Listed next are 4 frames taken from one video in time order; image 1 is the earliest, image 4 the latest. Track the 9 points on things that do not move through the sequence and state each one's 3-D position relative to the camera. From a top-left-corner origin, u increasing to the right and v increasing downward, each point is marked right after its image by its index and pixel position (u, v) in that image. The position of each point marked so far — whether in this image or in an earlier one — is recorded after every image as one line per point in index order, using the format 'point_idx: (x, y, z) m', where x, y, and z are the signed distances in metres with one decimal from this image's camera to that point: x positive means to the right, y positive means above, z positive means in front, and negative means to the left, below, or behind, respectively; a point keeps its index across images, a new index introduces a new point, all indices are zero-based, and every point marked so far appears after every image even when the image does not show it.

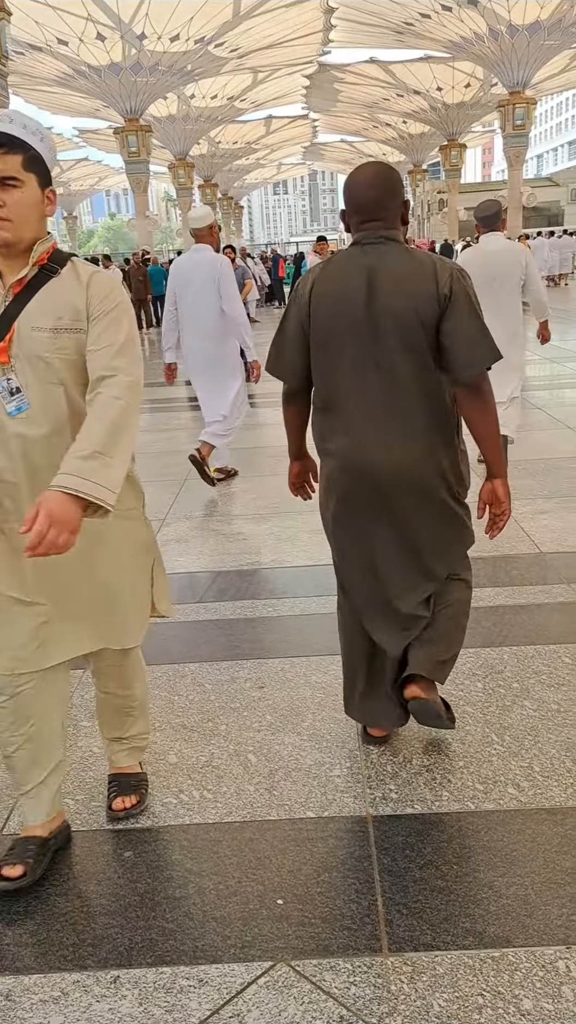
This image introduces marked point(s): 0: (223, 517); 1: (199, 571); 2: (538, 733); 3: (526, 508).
0: (-0.4, 0.0, +5.4) m
1: (-0.5, -0.3, +4.5) m
2: (+0.8, -0.7, +2.8) m
3: (+1.5, 0.0, +5.1) m
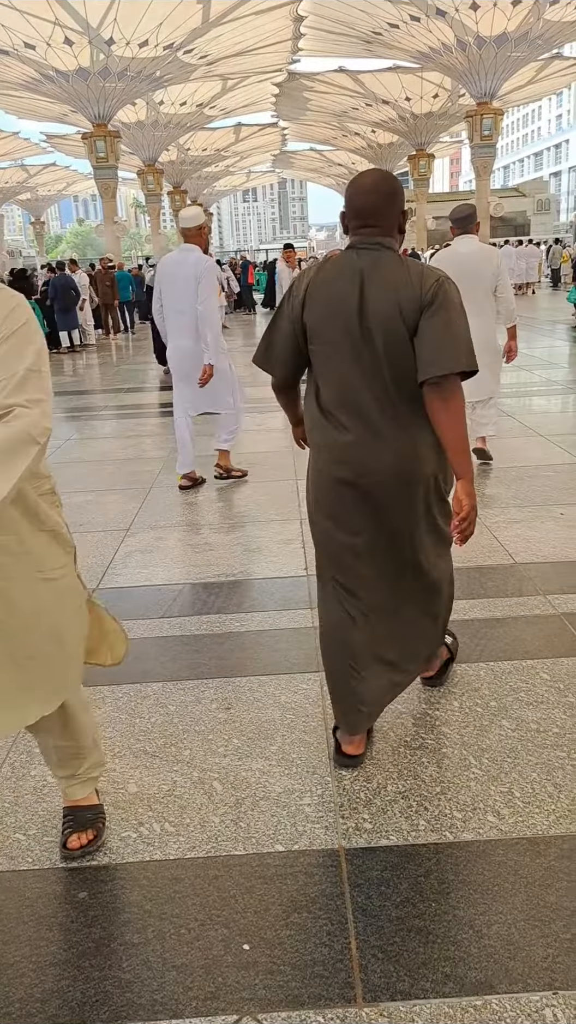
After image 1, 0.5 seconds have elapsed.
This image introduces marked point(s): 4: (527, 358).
0: (-0.6, -0.1, +5.2) m
1: (-0.6, -0.4, +4.3) m
2: (+0.7, -0.8, +2.7) m
3: (+1.3, 0.0, +5.0) m
4: (+3.5, +2.3, +12.5) m
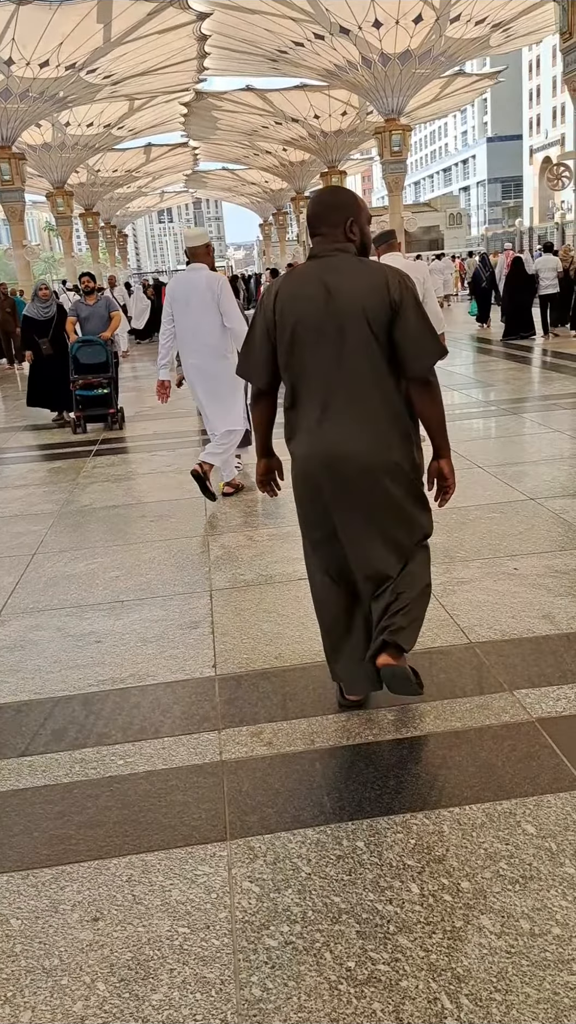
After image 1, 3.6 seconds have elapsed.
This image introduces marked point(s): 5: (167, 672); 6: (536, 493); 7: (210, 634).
0: (-1.1, -0.5, +4.3) m
1: (-1.0, -0.7, +3.4) m
2: (+0.5, -1.0, +1.8) m
3: (+0.8, -0.3, +4.3) m
4: (+2.3, +1.9, +11.9) m
5: (-0.5, -0.7, +3.5) m
6: (+1.7, +0.1, +5.6) m
7: (-0.4, -0.6, +3.8) m
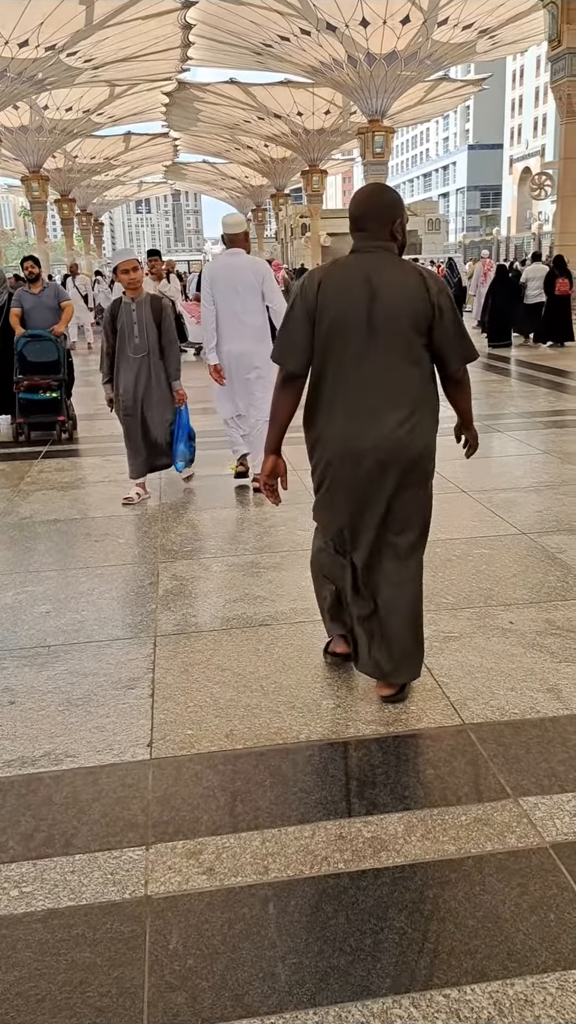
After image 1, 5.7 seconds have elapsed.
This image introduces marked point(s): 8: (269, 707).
0: (-1.3, -0.6, +3.6) m
1: (-1.2, -0.9, +2.7) m
2: (+0.4, -1.2, +1.2) m
3: (+0.6, -0.5, +3.7) m
4: (+2.0, +1.7, +11.3) m
5: (-0.7, -0.8, +2.8) m
6: (+1.4, -0.1, +5.0) m
7: (-0.5, -0.7, +3.2) m
8: (-0.1, -0.7, +3.0) m
